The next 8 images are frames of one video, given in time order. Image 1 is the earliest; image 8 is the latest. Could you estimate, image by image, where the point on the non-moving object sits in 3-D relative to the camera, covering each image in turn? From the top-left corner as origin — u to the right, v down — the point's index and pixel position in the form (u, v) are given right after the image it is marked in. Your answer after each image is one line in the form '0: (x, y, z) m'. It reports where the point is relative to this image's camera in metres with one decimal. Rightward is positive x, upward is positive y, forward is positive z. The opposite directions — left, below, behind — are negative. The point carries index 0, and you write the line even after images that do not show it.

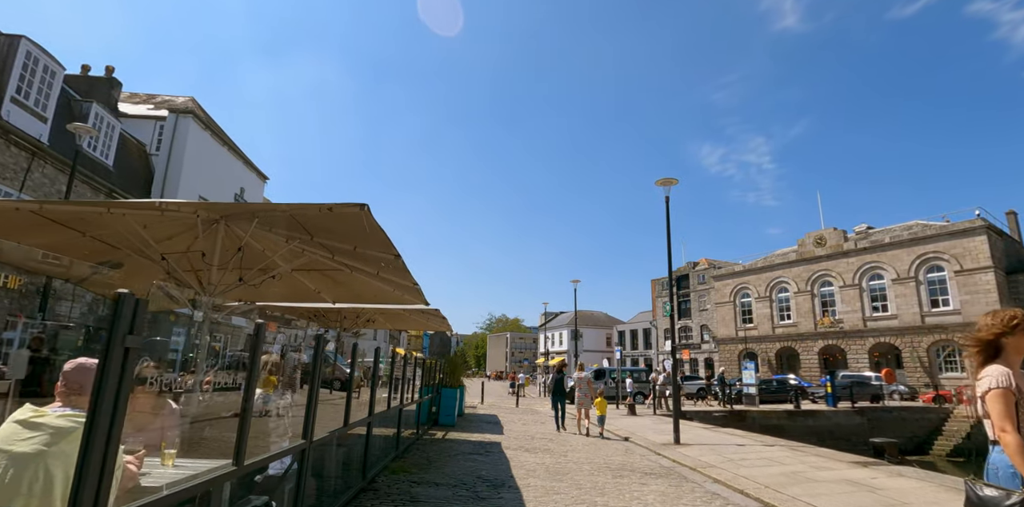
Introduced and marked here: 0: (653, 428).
0: (+3.8, -4.7, +13.3) m
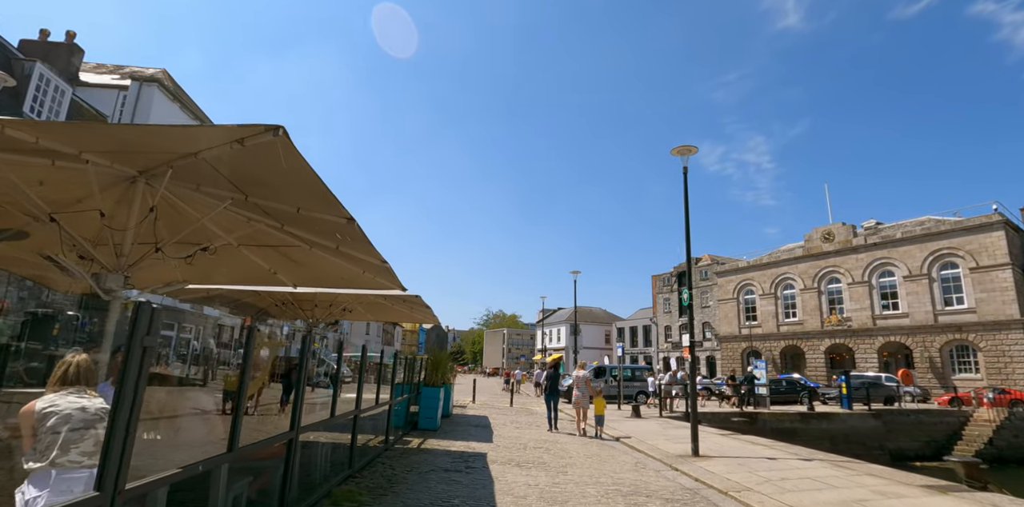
0: (+3.6, -4.3, +11.8) m
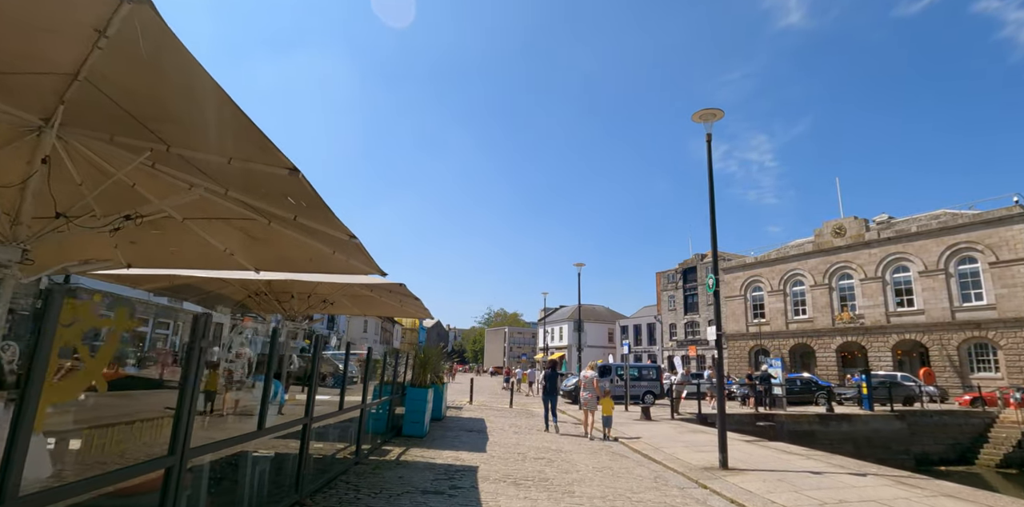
0: (+3.6, -4.0, +10.5) m
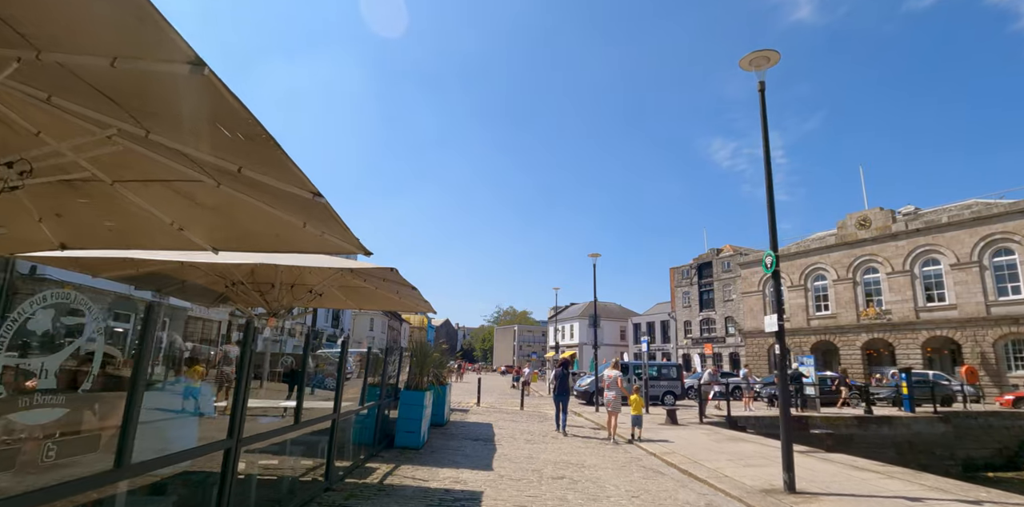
0: (+3.8, -3.6, +9.0) m
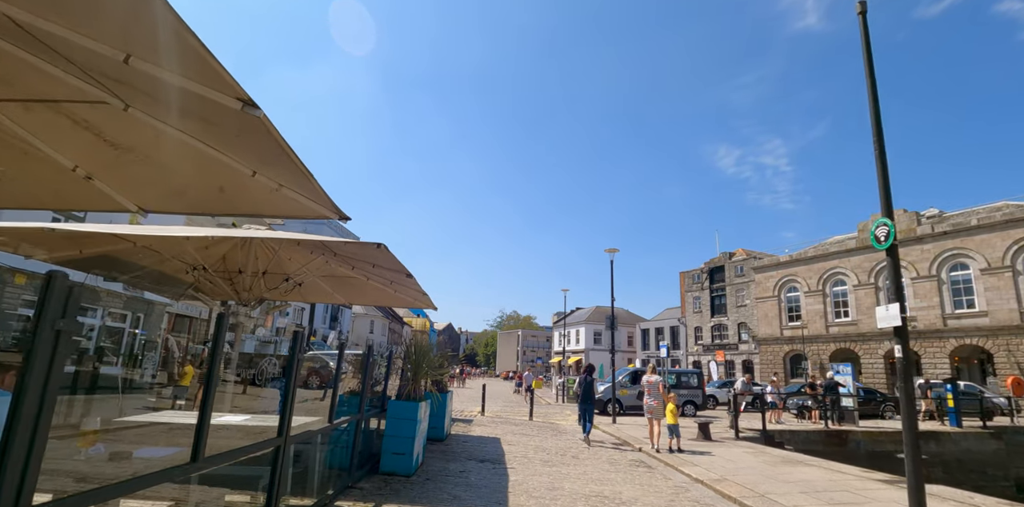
0: (+4.0, -3.3, +7.3) m
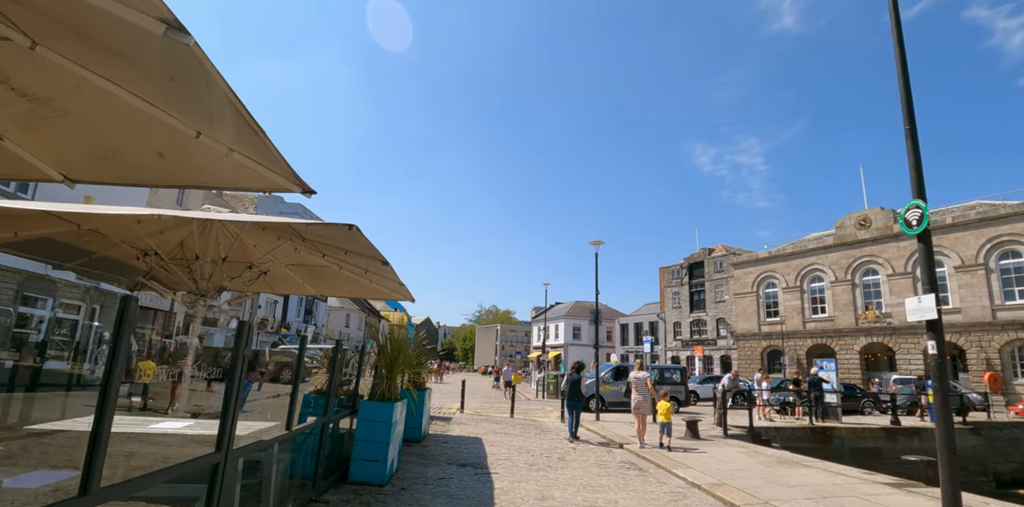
0: (+3.8, -3.2, +6.8) m
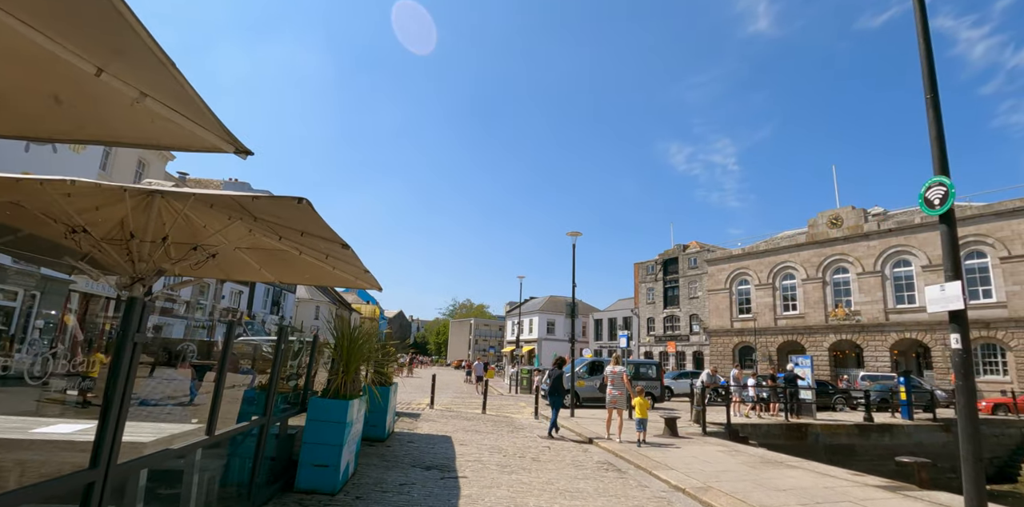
0: (+3.4, -3.0, +6.4) m
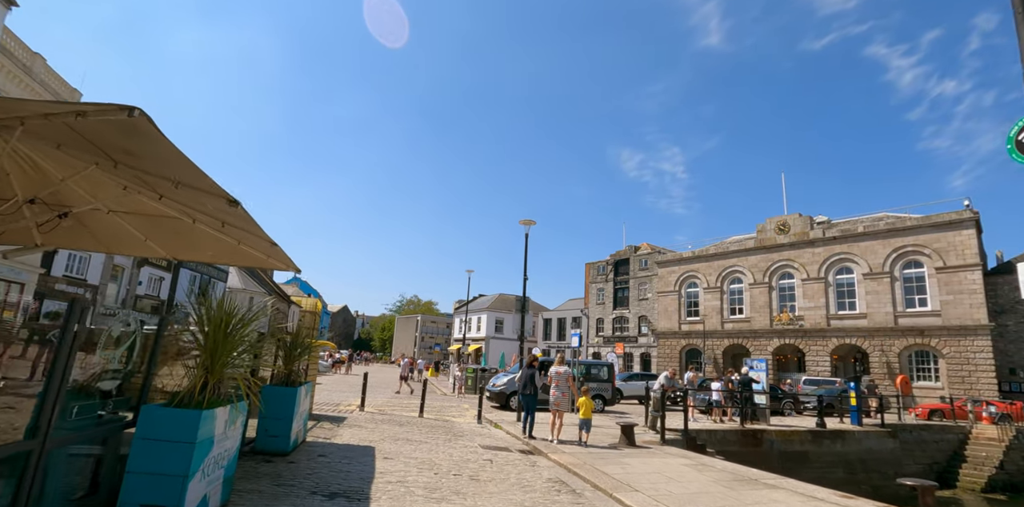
0: (+2.7, -2.8, +5.2) m
